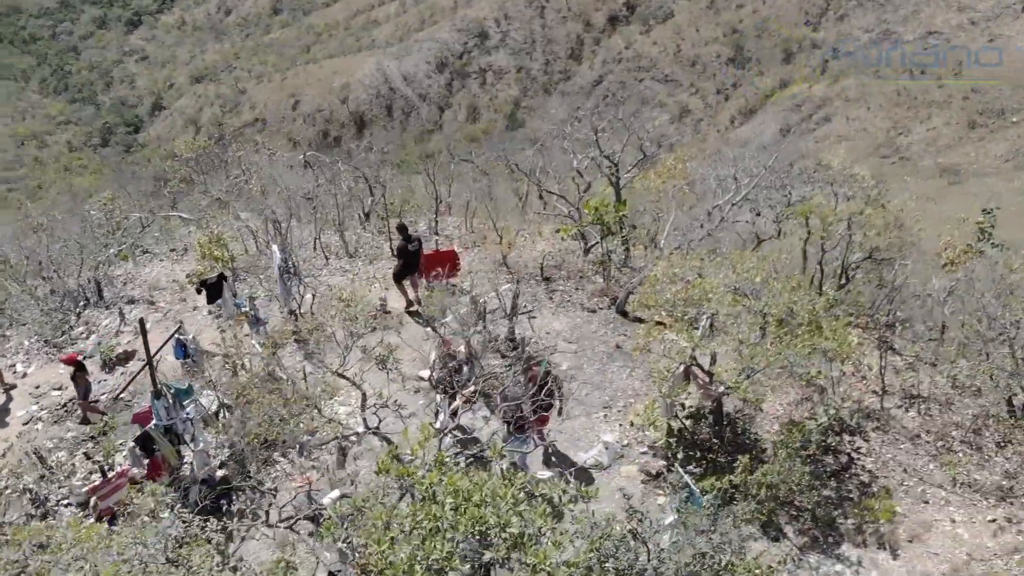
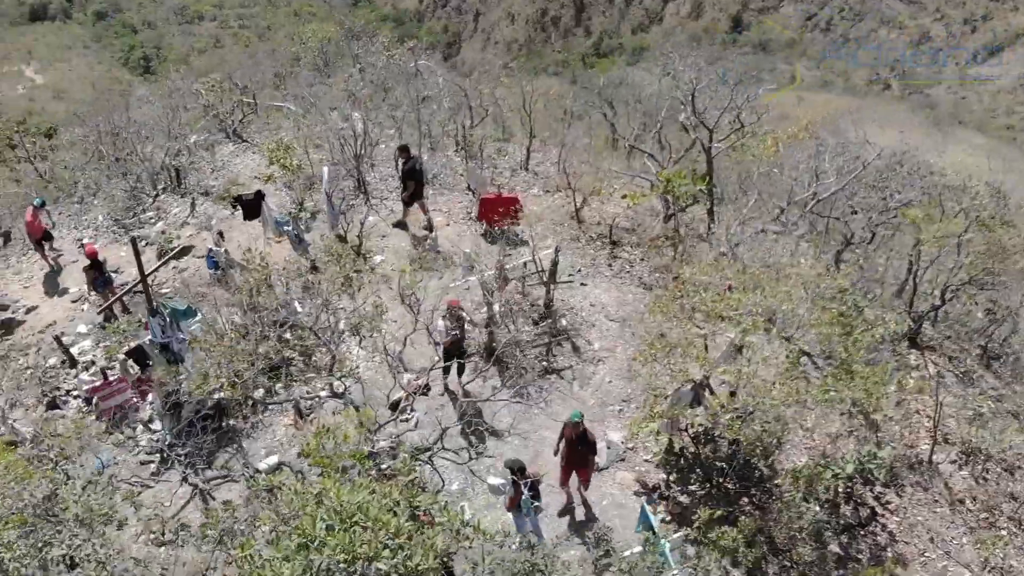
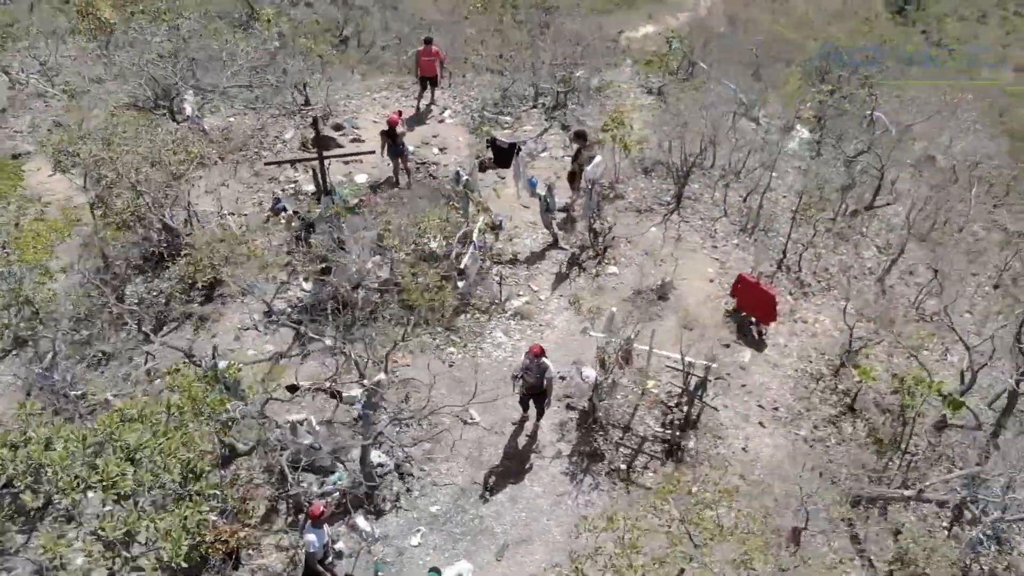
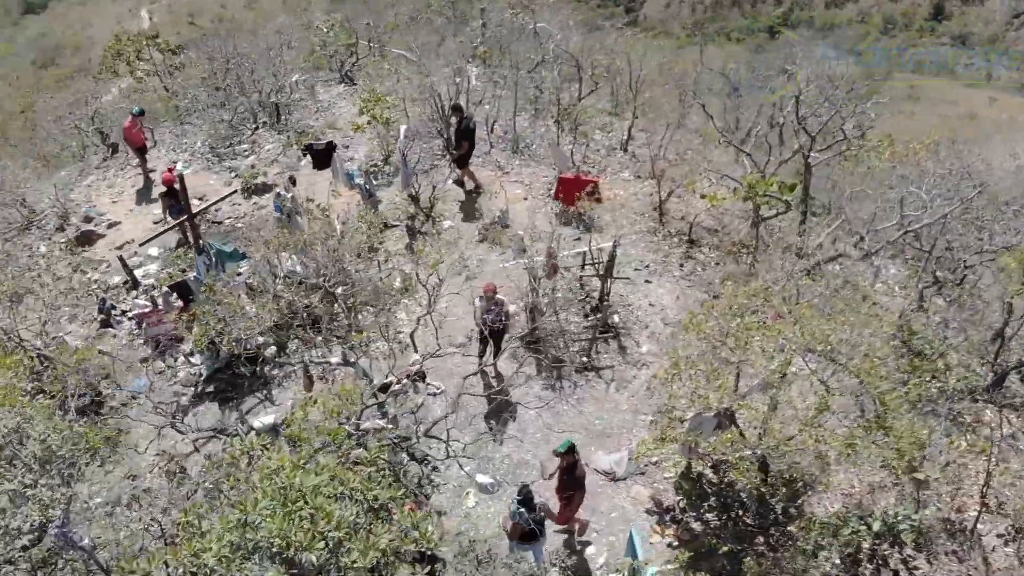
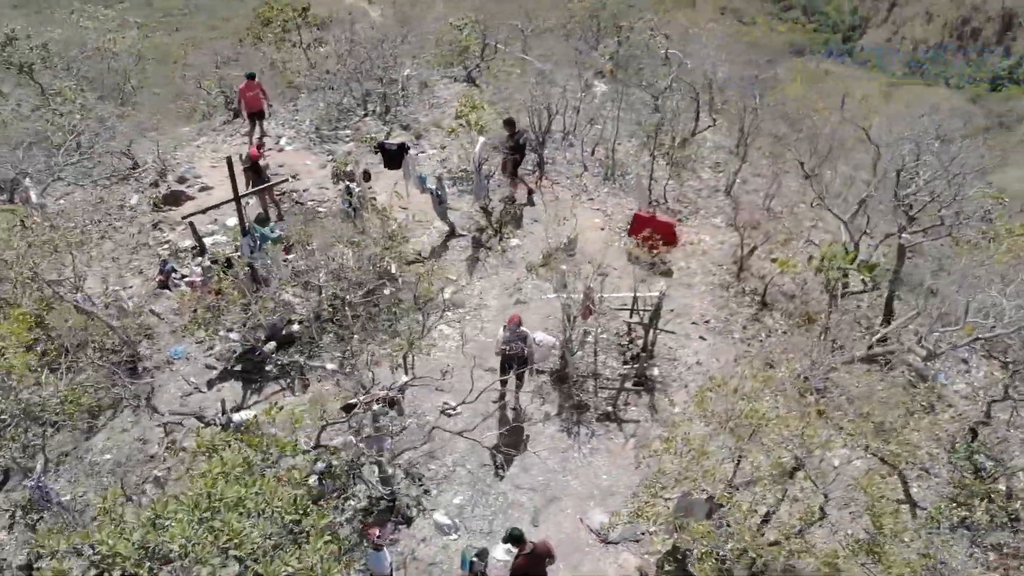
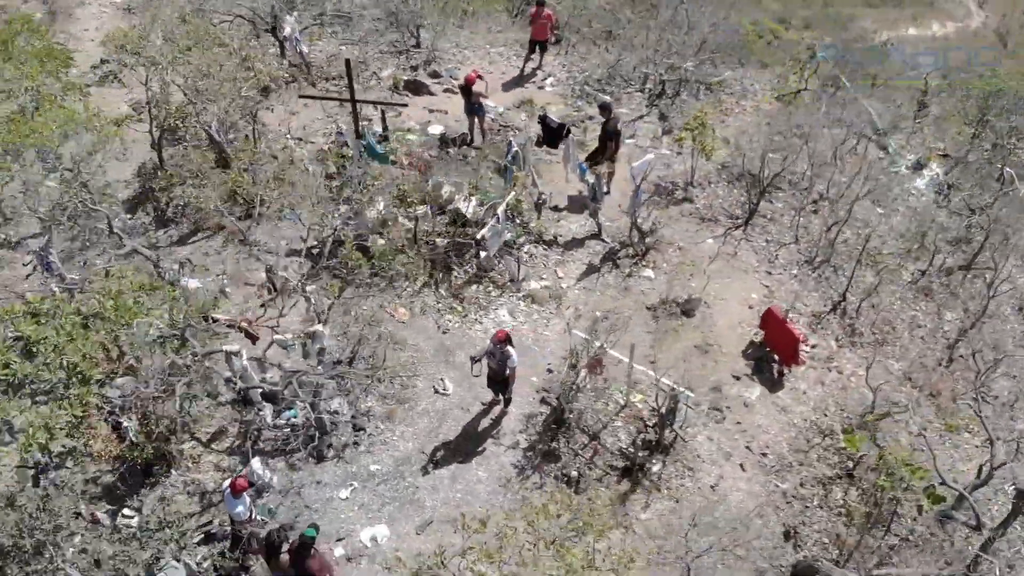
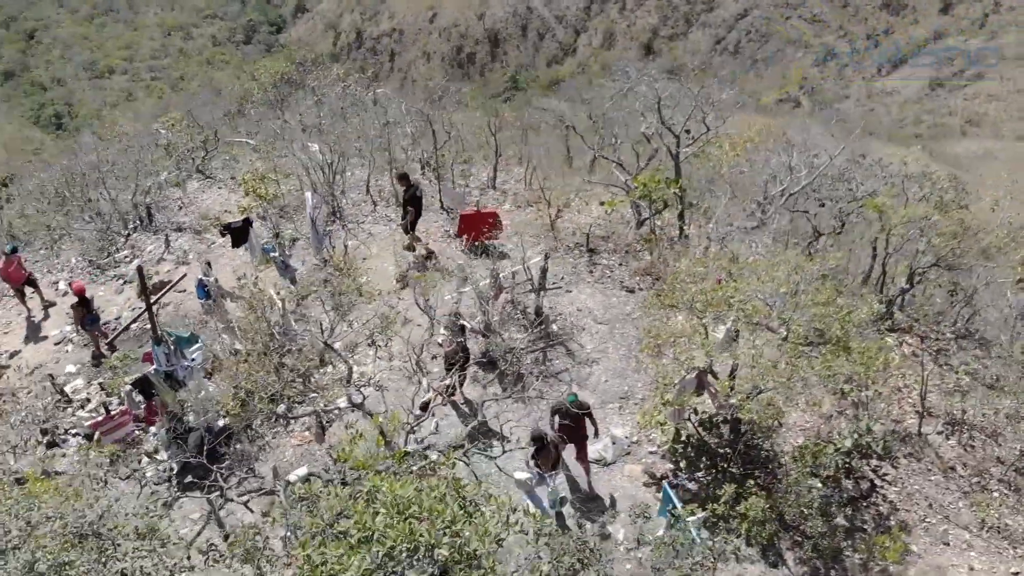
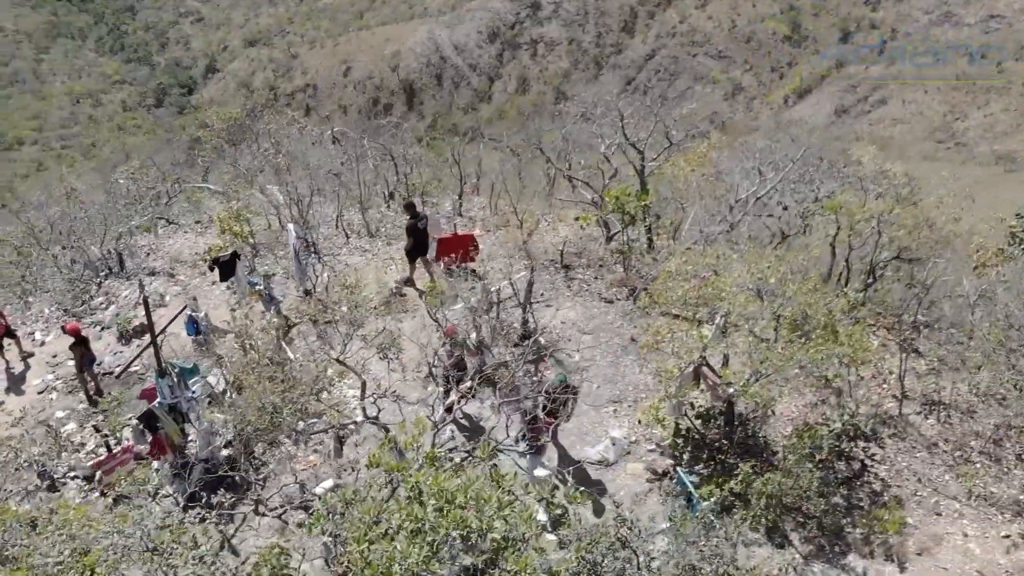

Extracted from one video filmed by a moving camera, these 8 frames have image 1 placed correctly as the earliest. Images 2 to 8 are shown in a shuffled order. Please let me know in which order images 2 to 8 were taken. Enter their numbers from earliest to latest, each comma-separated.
8, 7, 2, 4, 5, 3, 6
